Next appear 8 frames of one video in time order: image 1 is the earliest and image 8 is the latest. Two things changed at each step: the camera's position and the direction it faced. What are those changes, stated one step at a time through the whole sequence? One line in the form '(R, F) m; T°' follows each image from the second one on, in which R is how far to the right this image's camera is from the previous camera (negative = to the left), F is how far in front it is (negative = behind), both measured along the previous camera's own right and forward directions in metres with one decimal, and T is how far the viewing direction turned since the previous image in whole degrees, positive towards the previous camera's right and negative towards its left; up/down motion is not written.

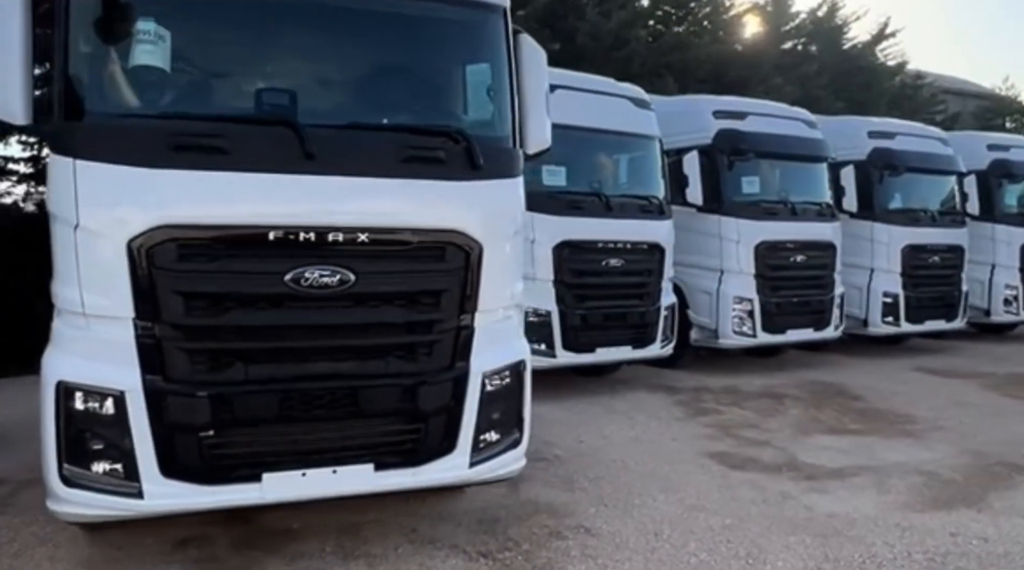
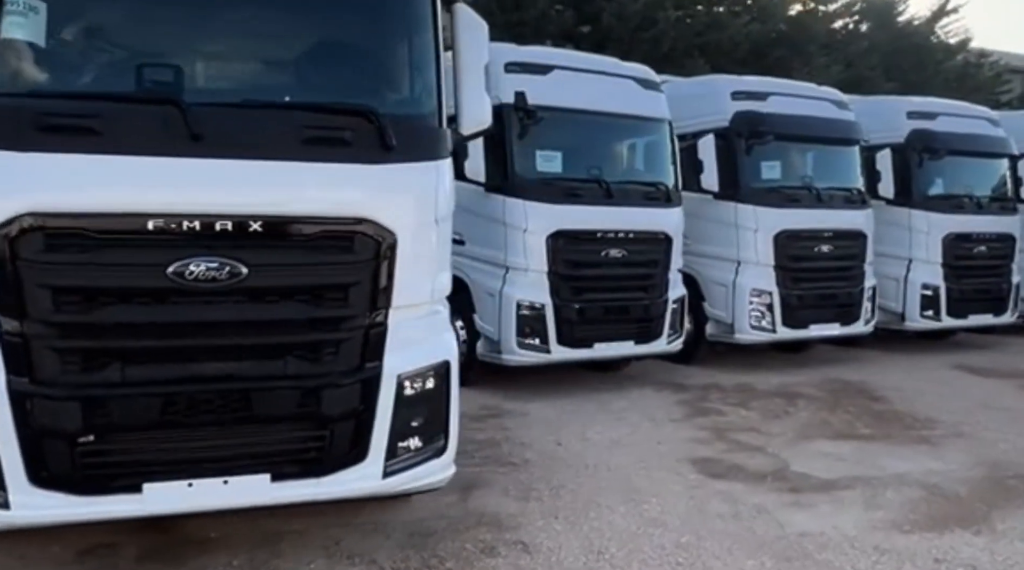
(+0.6, +0.4) m; -4°
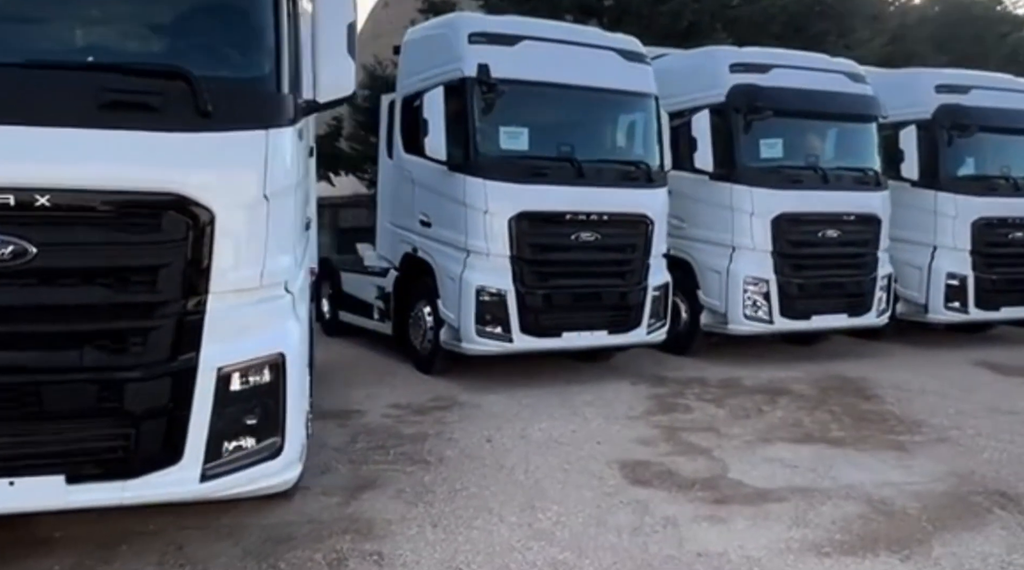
(+0.8, +0.4) m; -4°
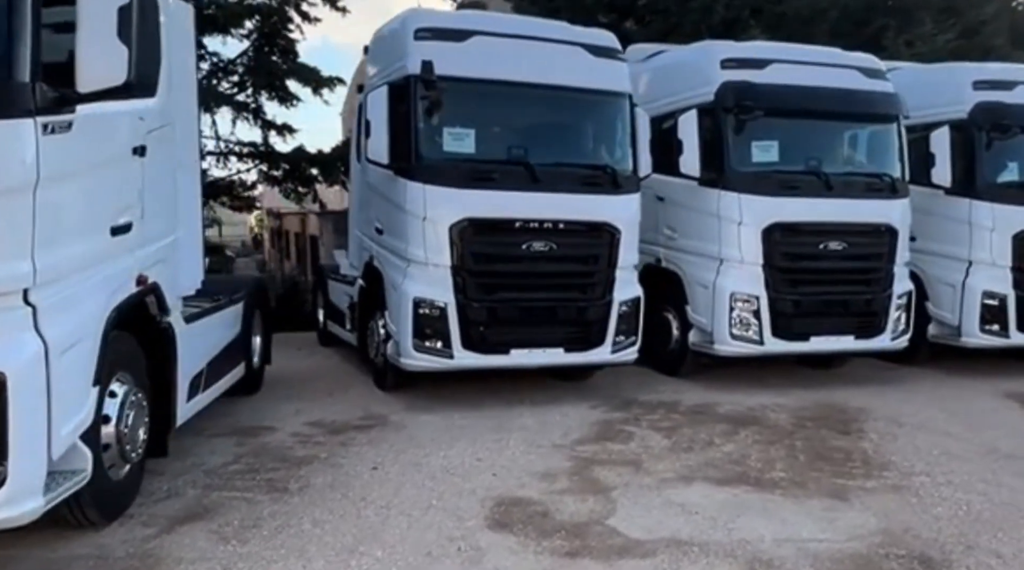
(+1.1, +0.5) m; -6°
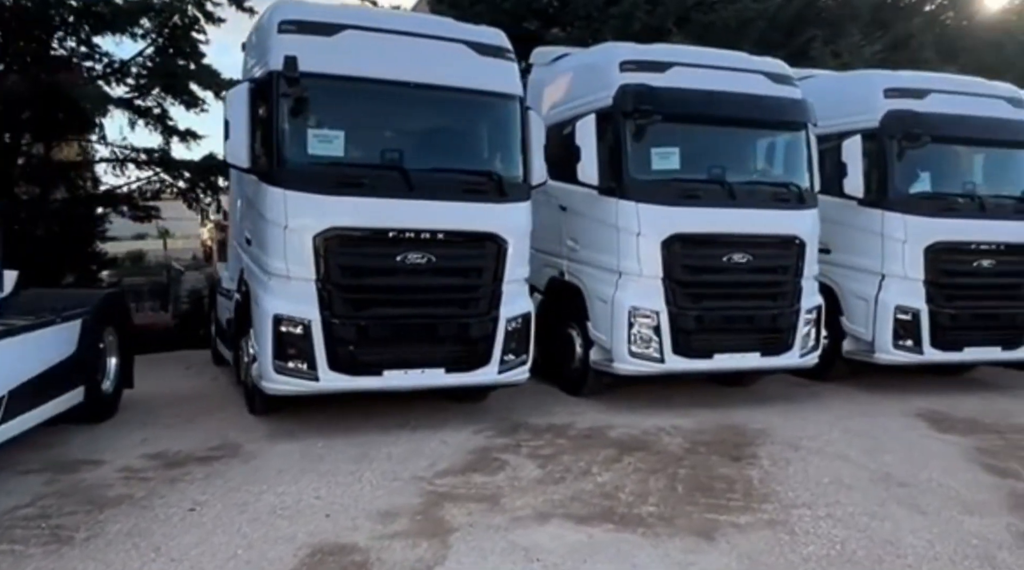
(+0.6, +0.5) m; +3°
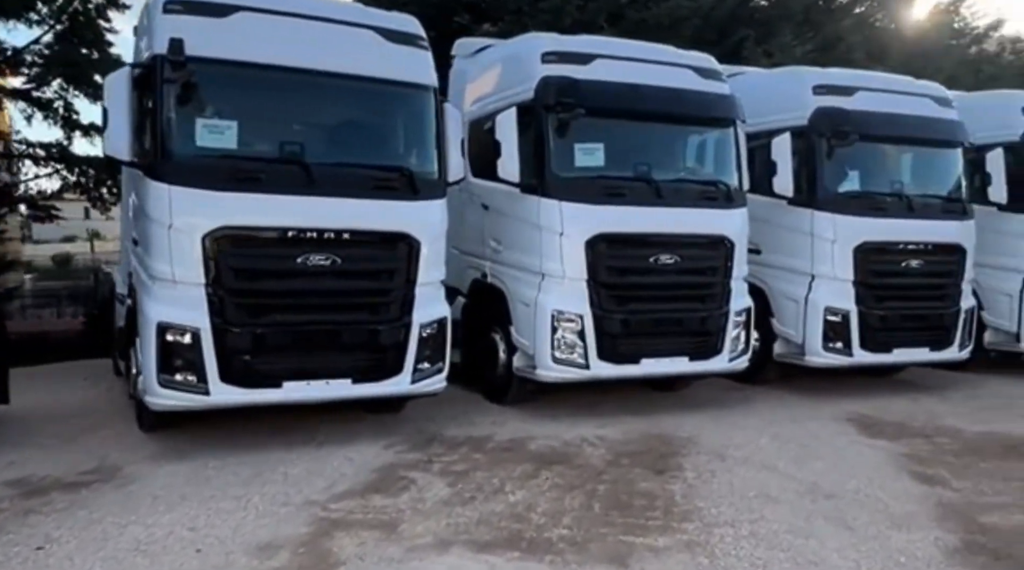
(+0.2, +0.4) m; +4°
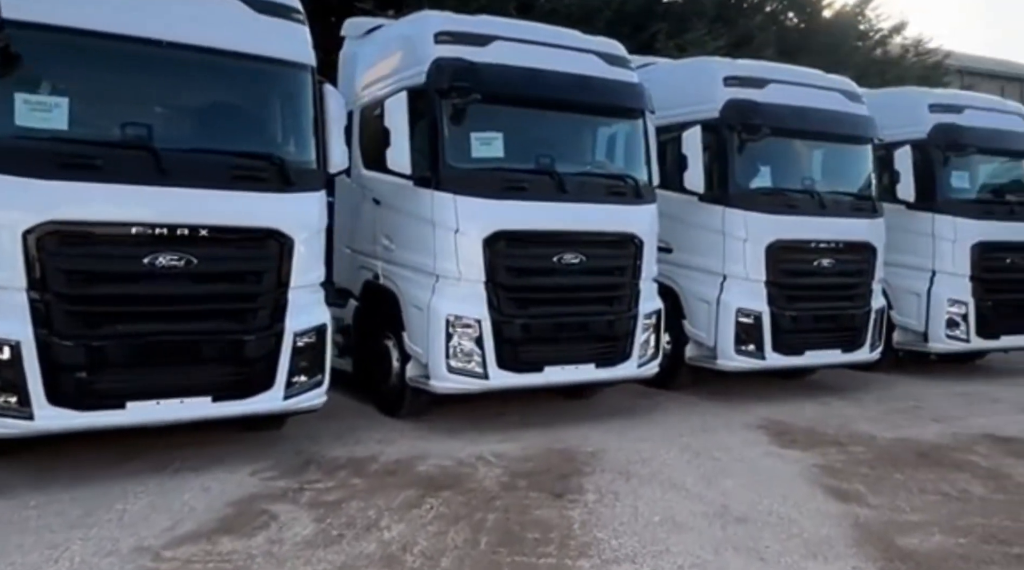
(+0.2, +0.6) m; +5°
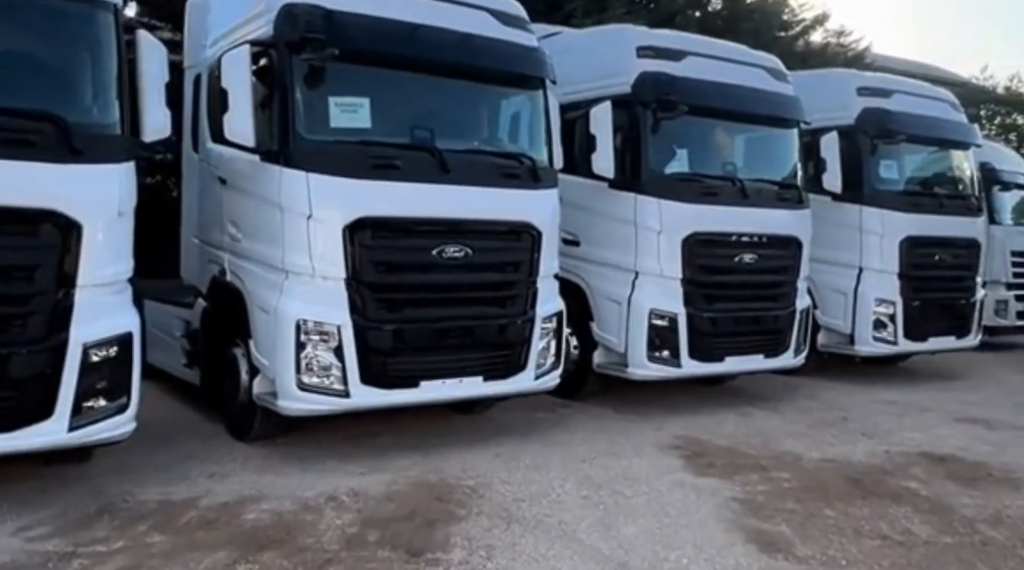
(+0.4, +1.0) m; +5°
